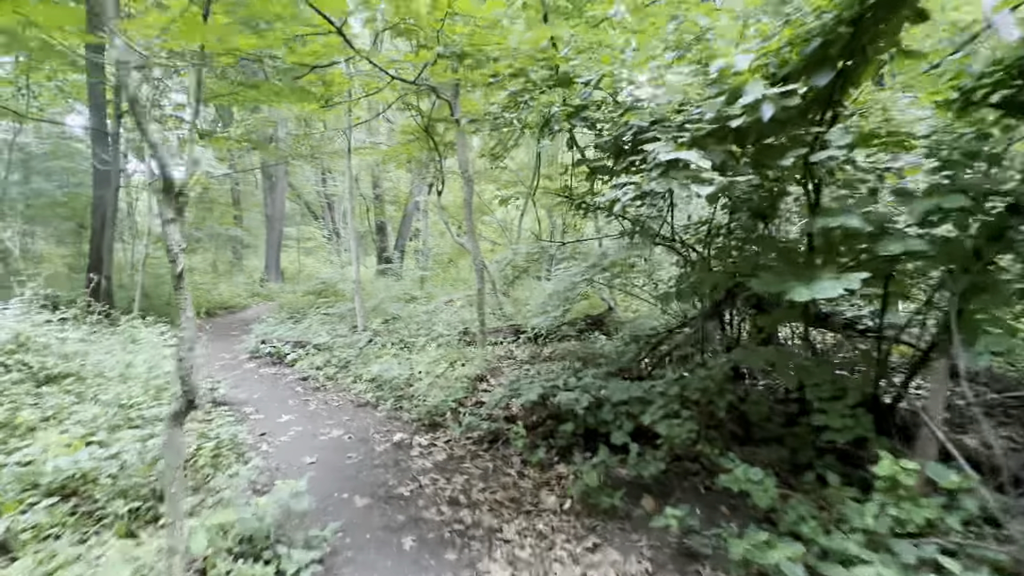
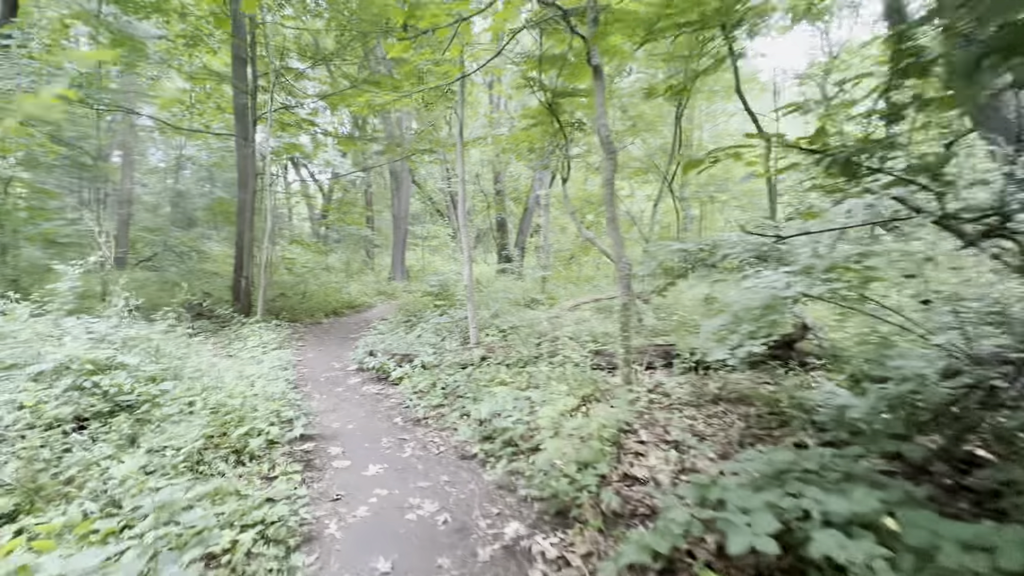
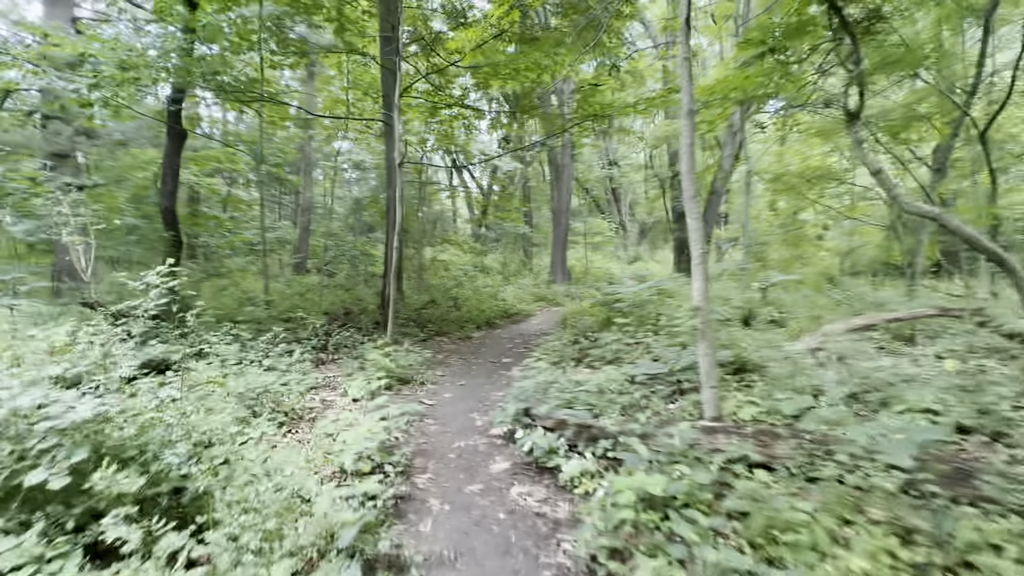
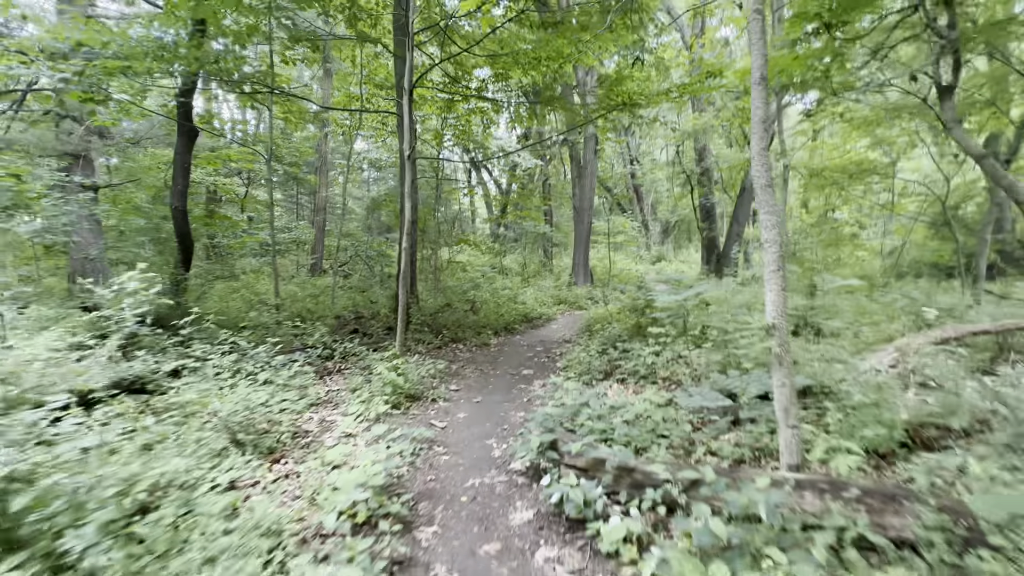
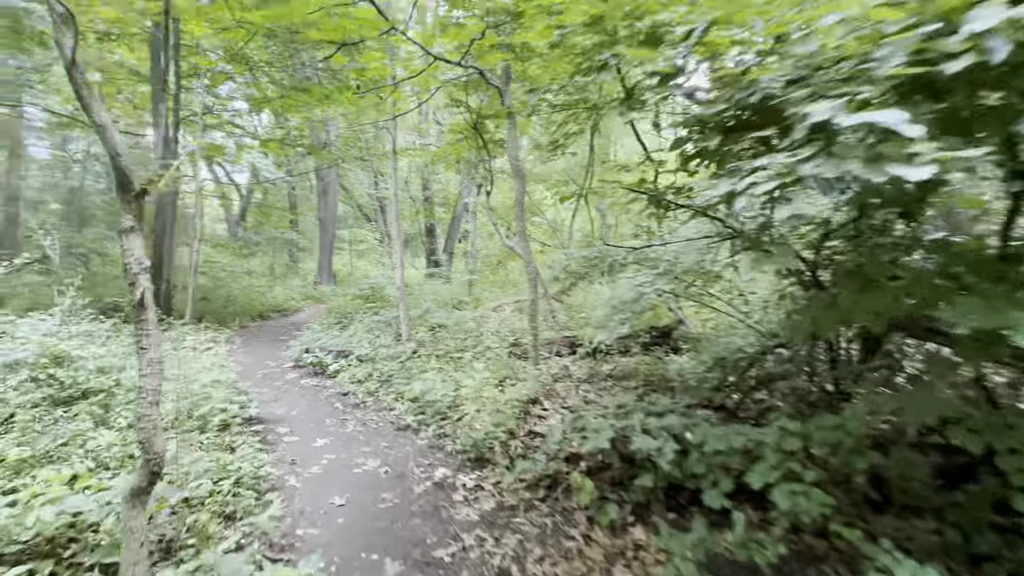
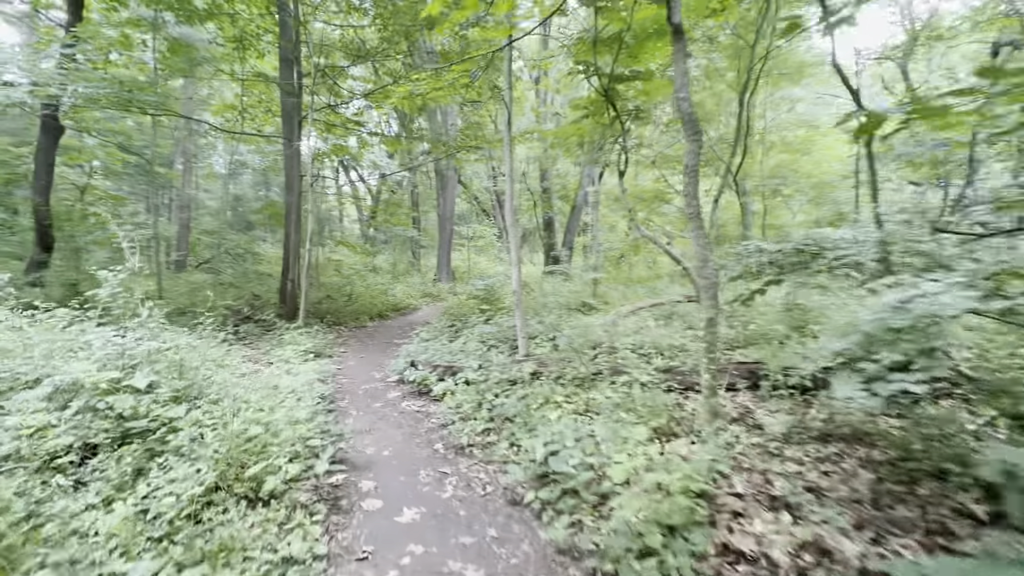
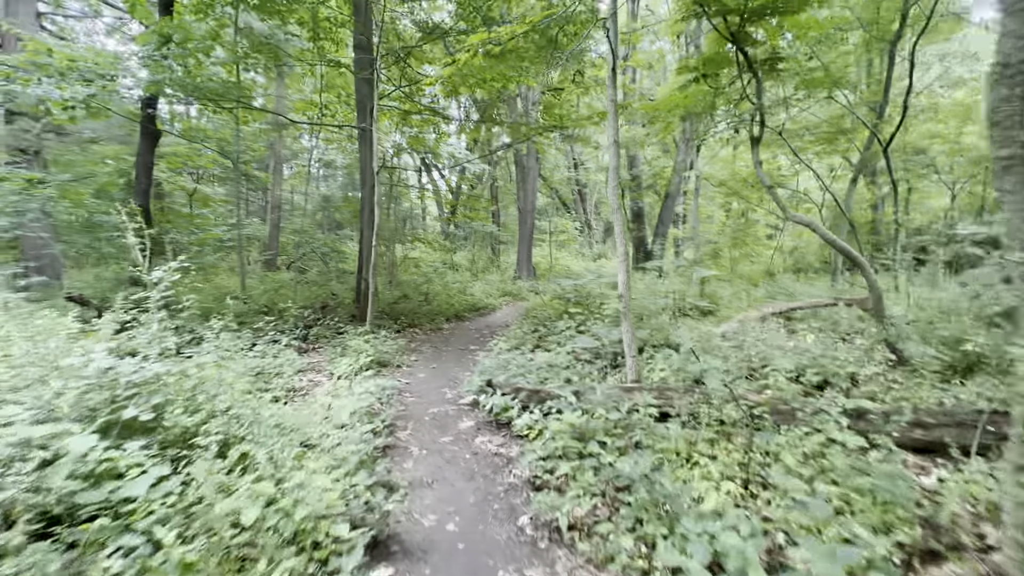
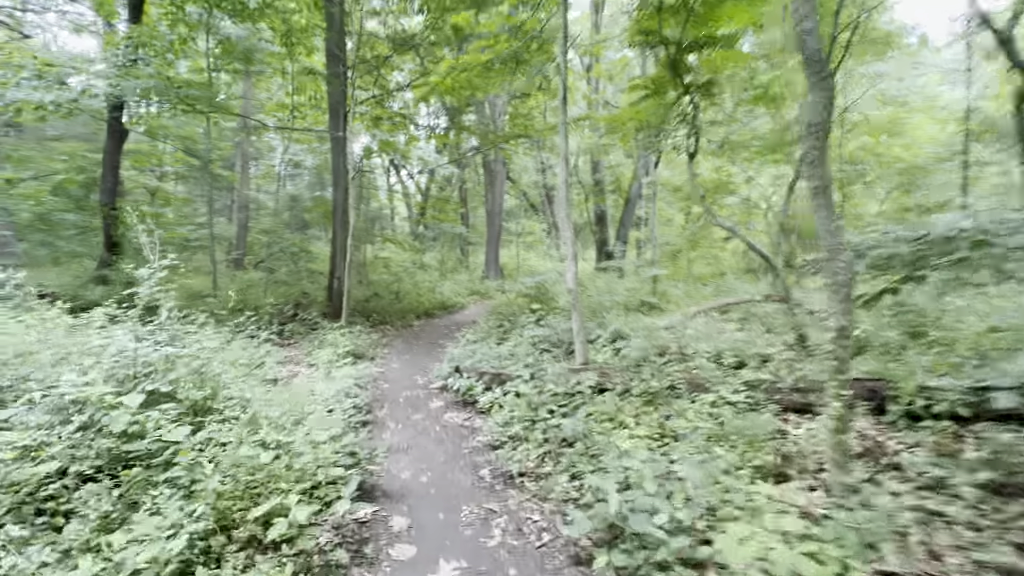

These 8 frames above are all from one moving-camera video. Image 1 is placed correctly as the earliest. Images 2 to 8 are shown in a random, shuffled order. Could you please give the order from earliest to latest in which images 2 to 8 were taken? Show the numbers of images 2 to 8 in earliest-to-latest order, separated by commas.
5, 2, 6, 8, 7, 3, 4
